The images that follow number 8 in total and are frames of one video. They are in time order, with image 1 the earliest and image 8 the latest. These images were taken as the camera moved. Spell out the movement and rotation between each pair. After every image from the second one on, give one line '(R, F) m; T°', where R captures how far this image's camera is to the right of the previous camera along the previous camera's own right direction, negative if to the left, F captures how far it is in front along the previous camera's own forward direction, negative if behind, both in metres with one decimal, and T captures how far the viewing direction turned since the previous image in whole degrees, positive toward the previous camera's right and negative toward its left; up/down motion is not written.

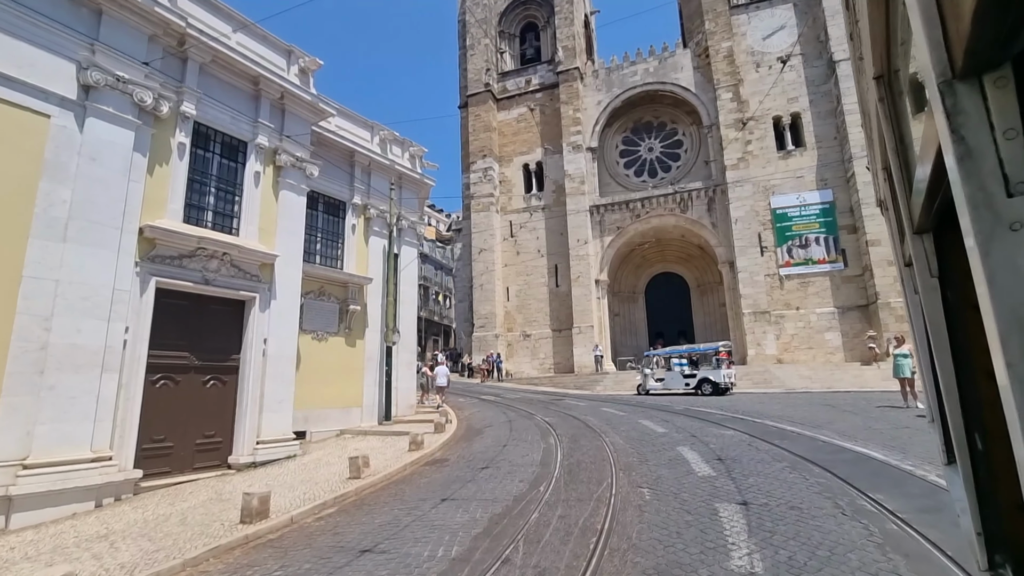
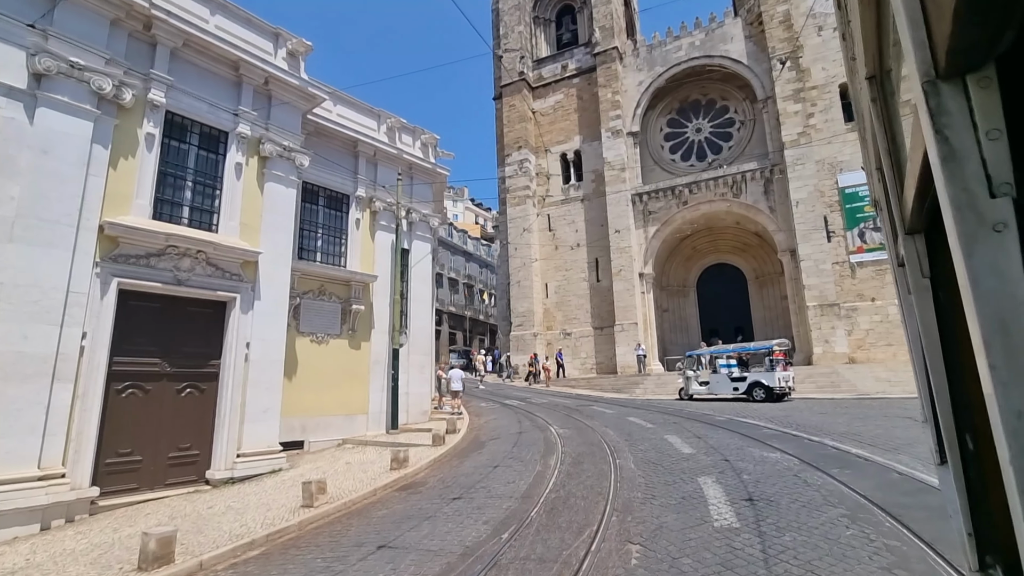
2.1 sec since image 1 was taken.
(+1.0, +1.4) m; -6°
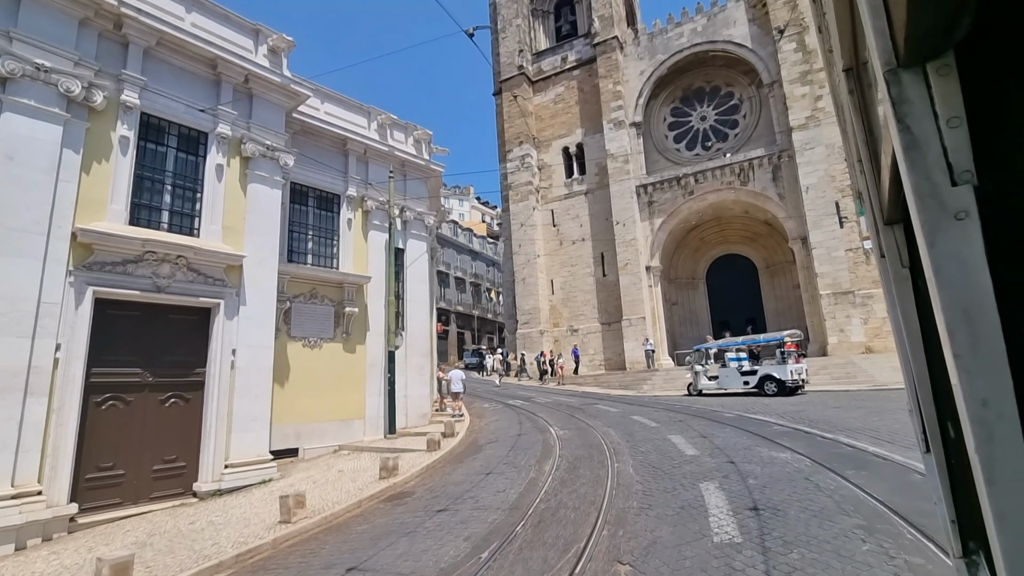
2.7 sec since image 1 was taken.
(+0.3, +0.4) m; -1°
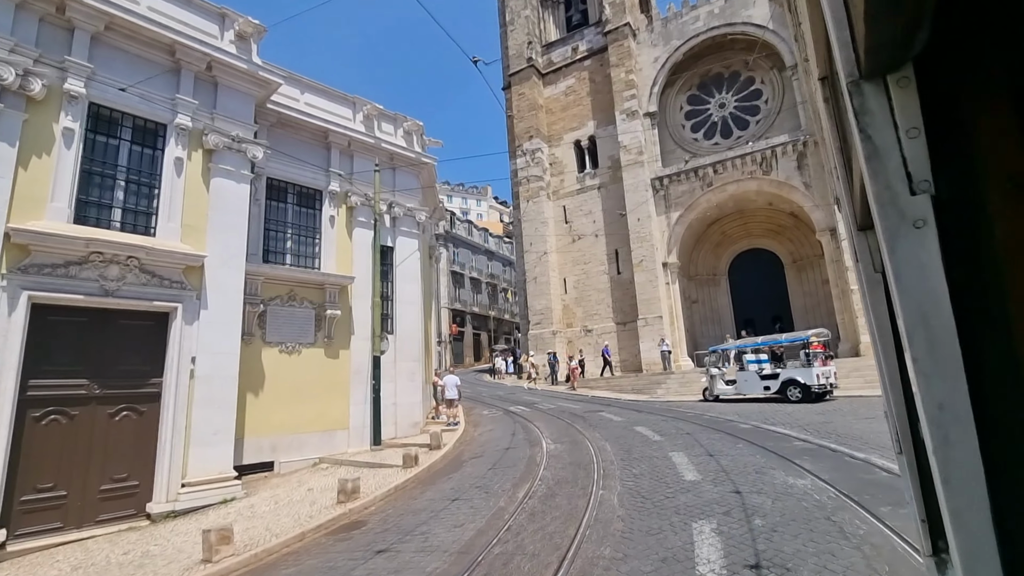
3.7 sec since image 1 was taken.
(+0.7, +1.0) m; -3°
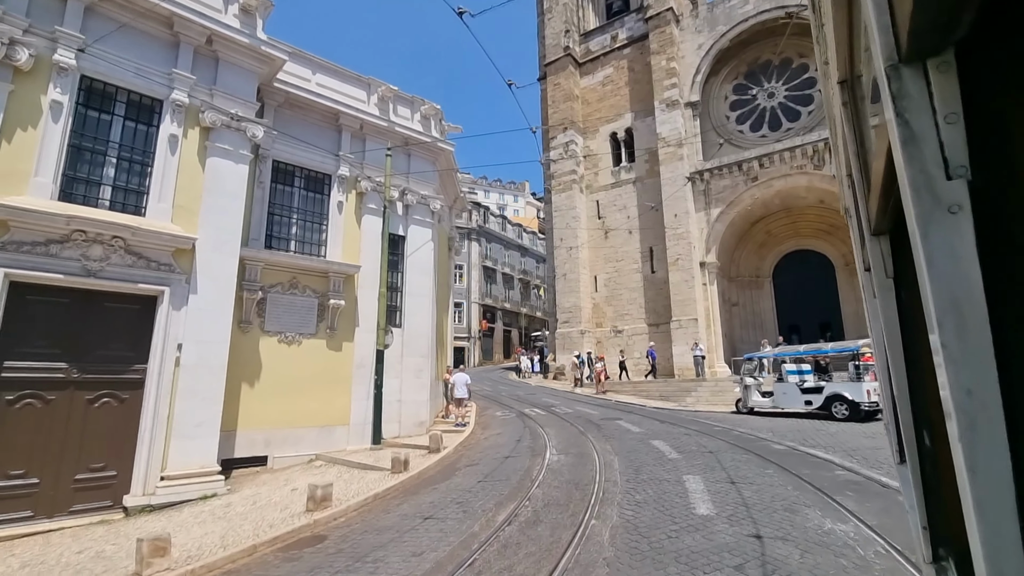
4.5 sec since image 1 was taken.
(+0.5, +0.8) m; -4°
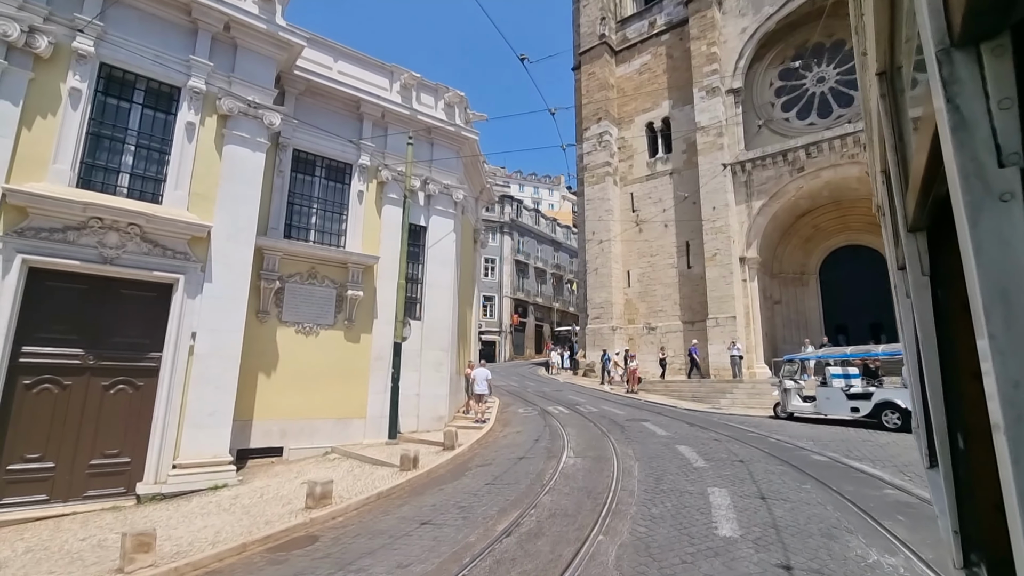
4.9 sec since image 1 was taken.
(+0.3, +0.4) m; -4°
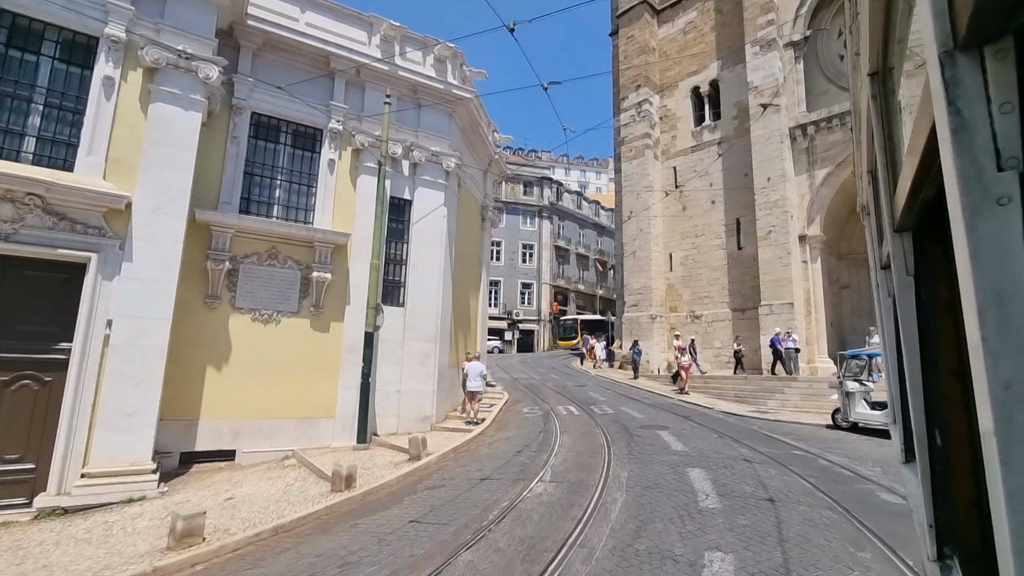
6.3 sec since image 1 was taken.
(+1.2, +1.8) m; -6°
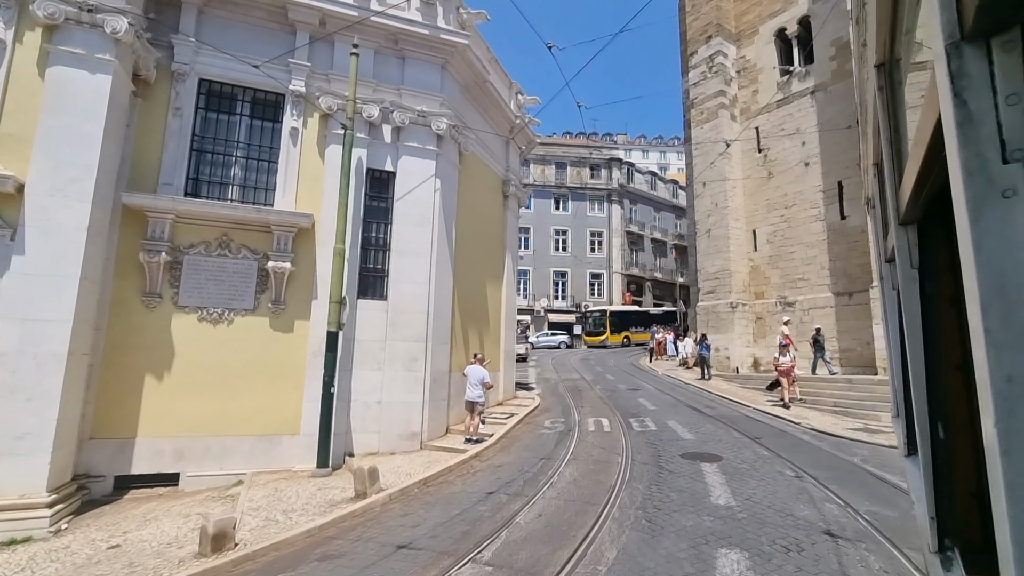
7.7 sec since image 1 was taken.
(+1.4, +2.2) m; -10°
